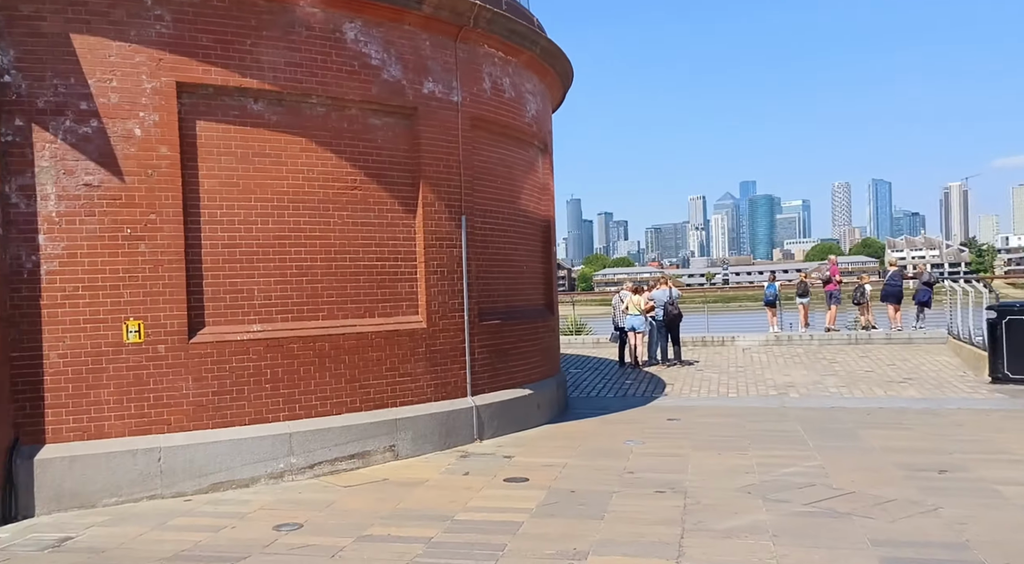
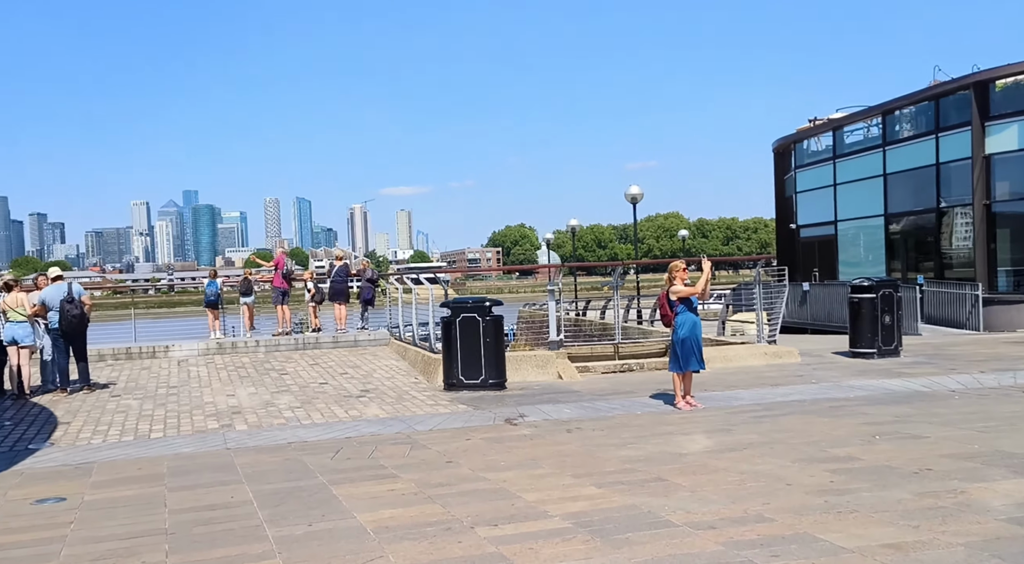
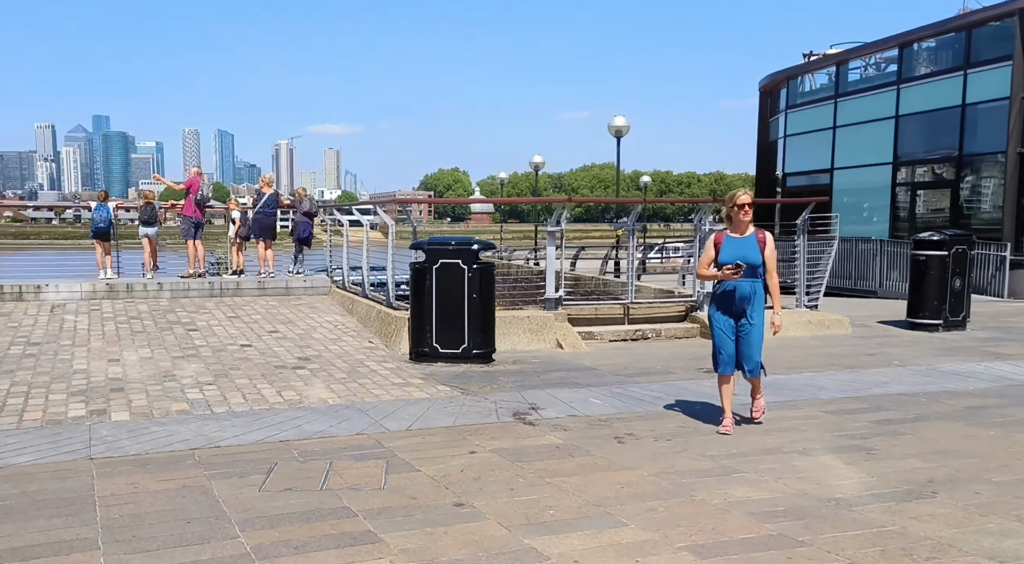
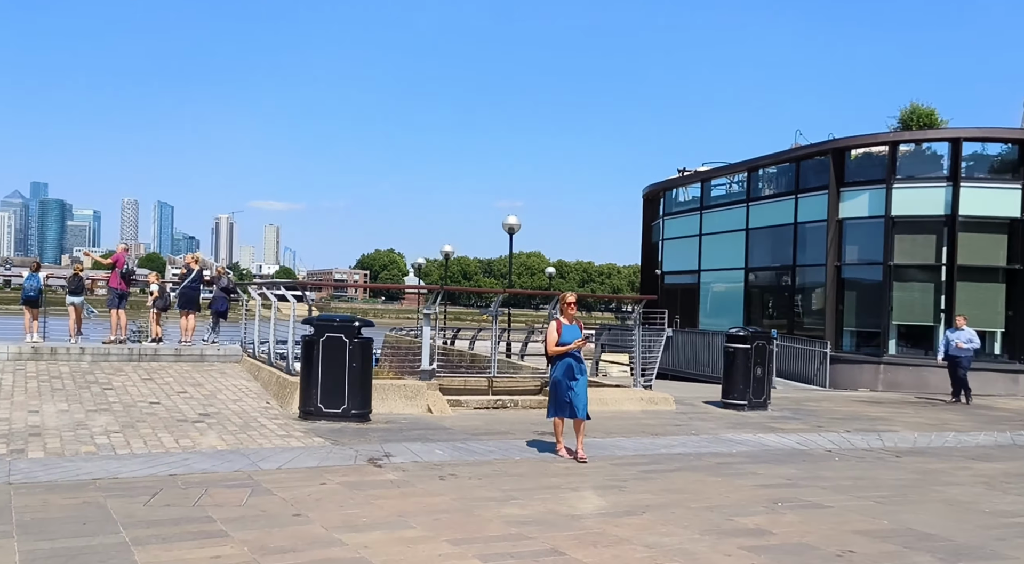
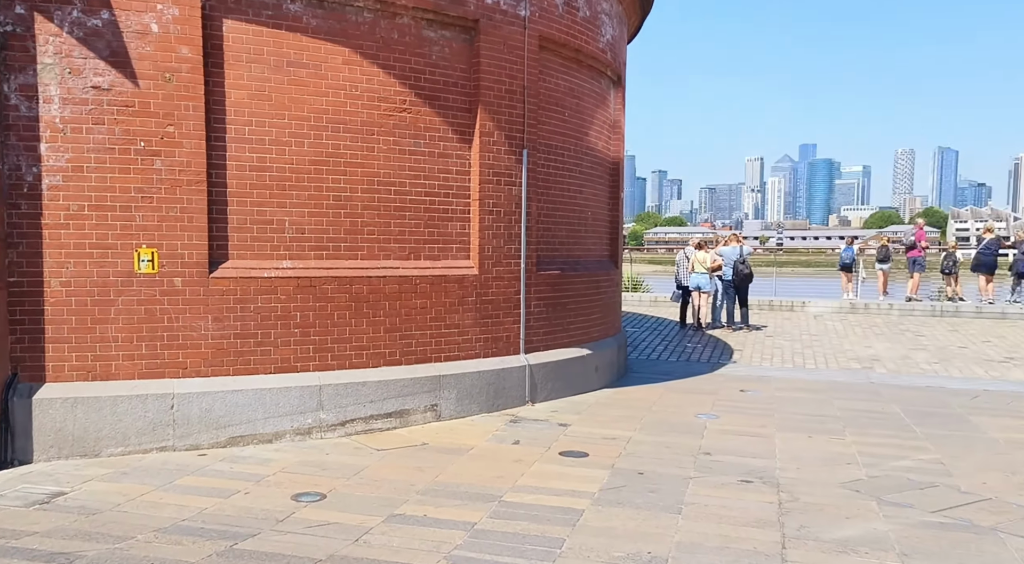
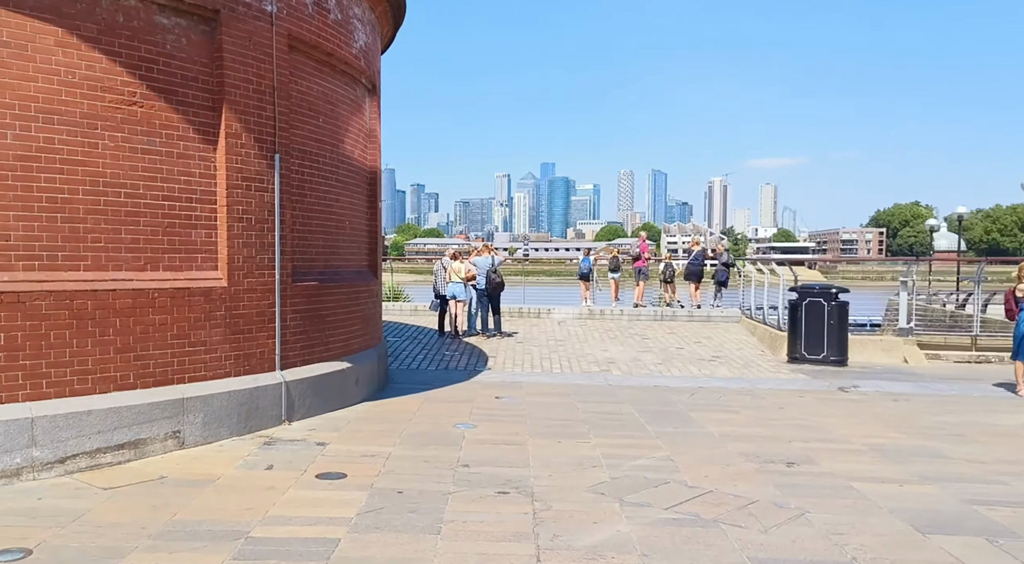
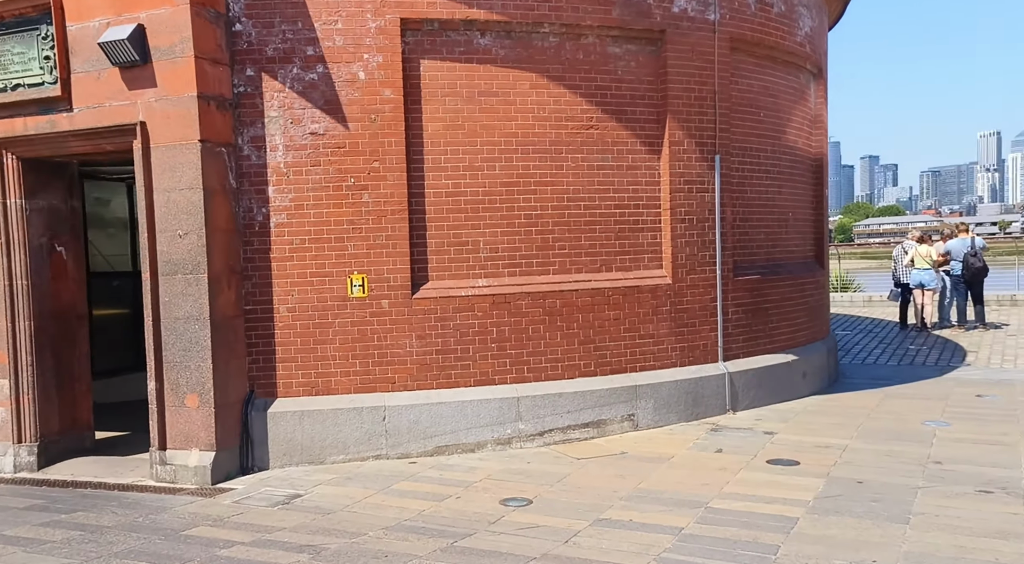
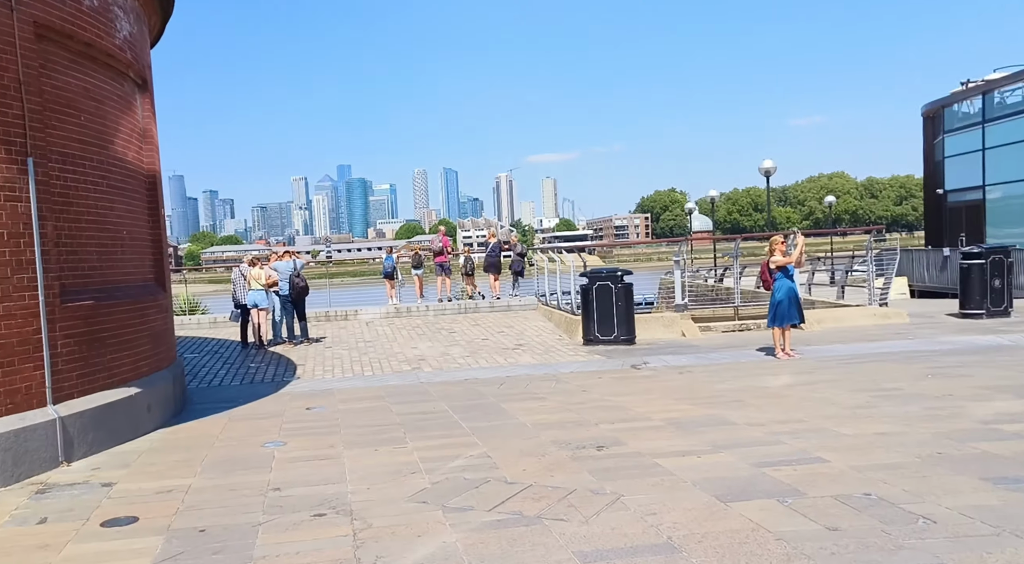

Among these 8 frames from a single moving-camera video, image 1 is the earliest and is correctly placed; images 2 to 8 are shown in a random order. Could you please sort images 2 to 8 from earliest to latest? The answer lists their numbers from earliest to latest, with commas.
7, 5, 6, 8, 2, 4, 3
